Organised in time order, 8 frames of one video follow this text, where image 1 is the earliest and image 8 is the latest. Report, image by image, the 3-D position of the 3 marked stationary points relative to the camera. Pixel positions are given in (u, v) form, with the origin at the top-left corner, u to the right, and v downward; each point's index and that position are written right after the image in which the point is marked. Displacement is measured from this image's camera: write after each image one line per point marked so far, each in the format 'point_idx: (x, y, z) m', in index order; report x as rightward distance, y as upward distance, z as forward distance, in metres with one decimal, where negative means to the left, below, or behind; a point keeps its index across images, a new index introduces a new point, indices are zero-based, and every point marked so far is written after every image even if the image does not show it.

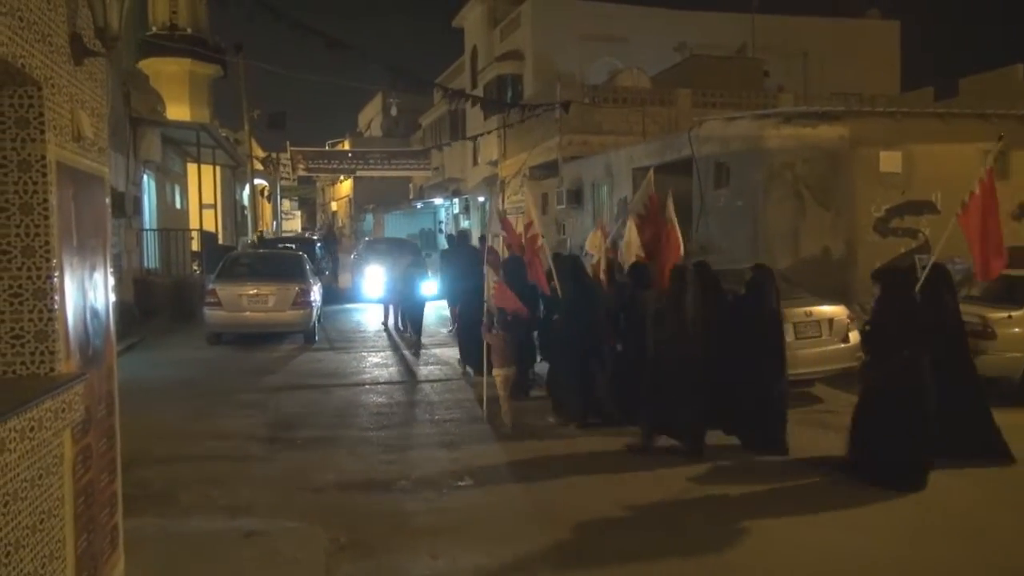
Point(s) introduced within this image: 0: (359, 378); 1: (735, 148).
0: (-3.0, -1.8, +16.3) m
1: (+4.7, +2.9, +17.0) m
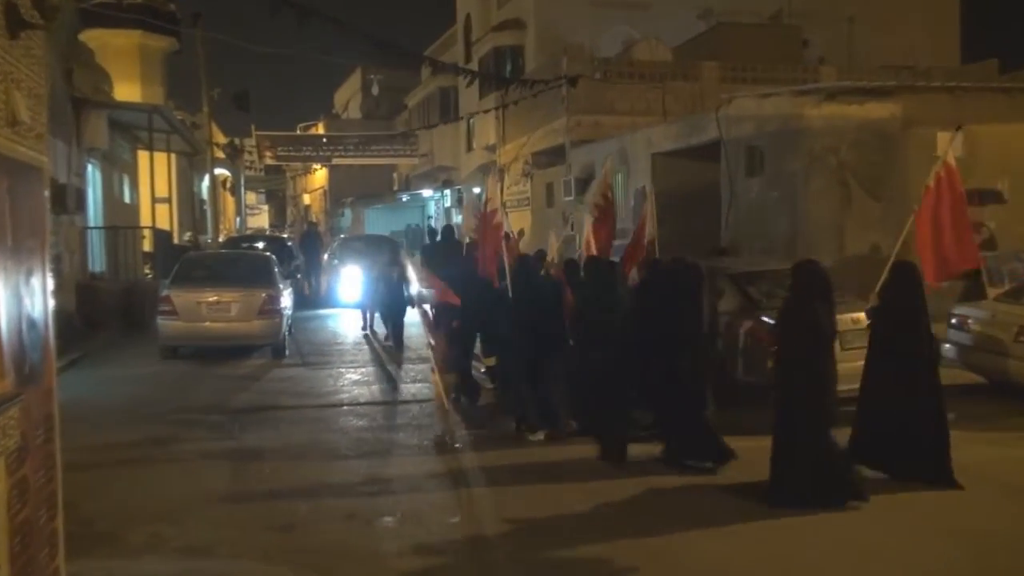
0: (-3.0, -1.9, +14.0) m
1: (+4.7, +2.9, +14.8) m
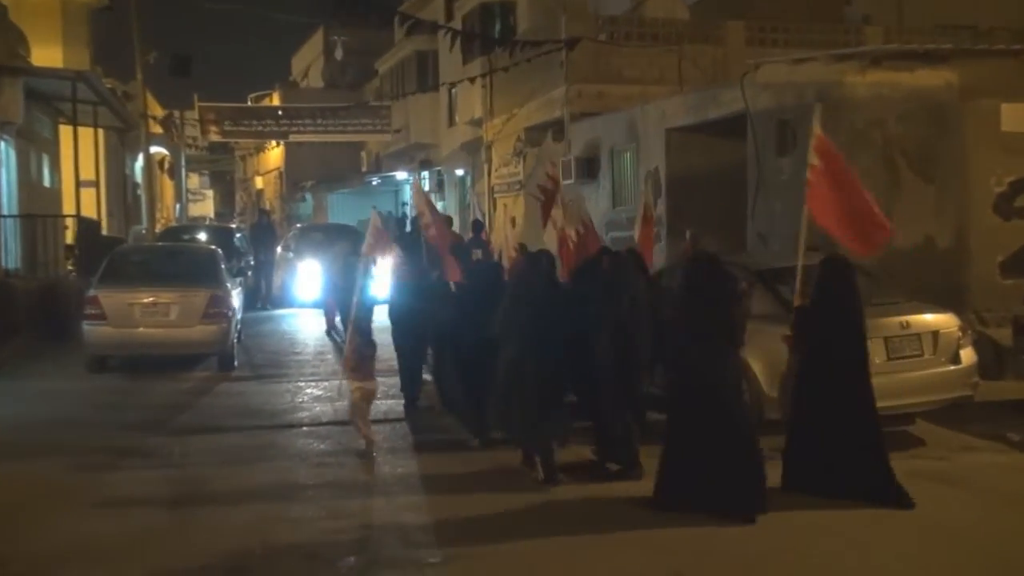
0: (-3.2, -1.9, +11.7) m
1: (+4.5, +2.9, +12.6) m
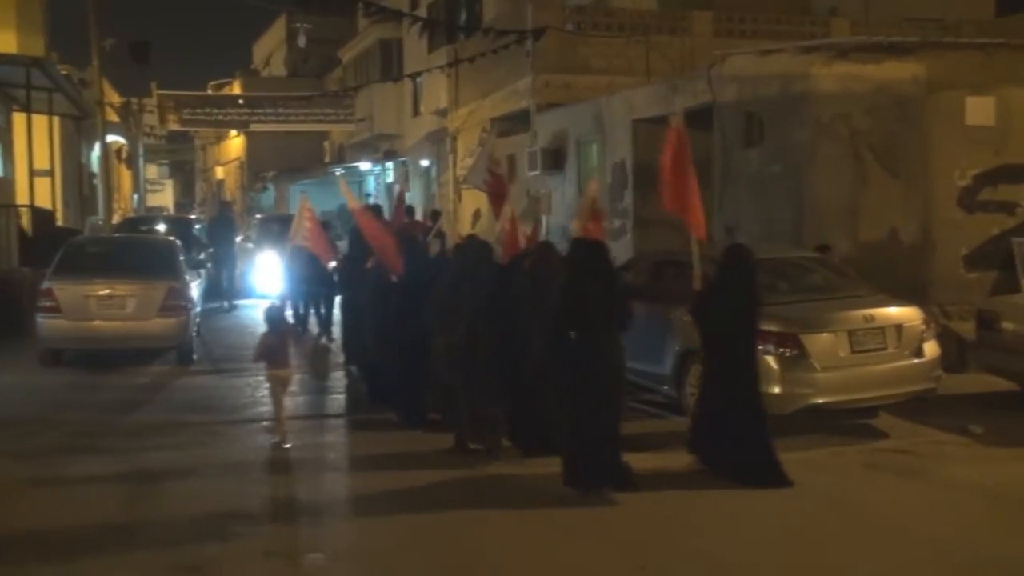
0: (-3.7, -1.8, +11.5) m
1: (+4.0, +3.0, +12.5) m
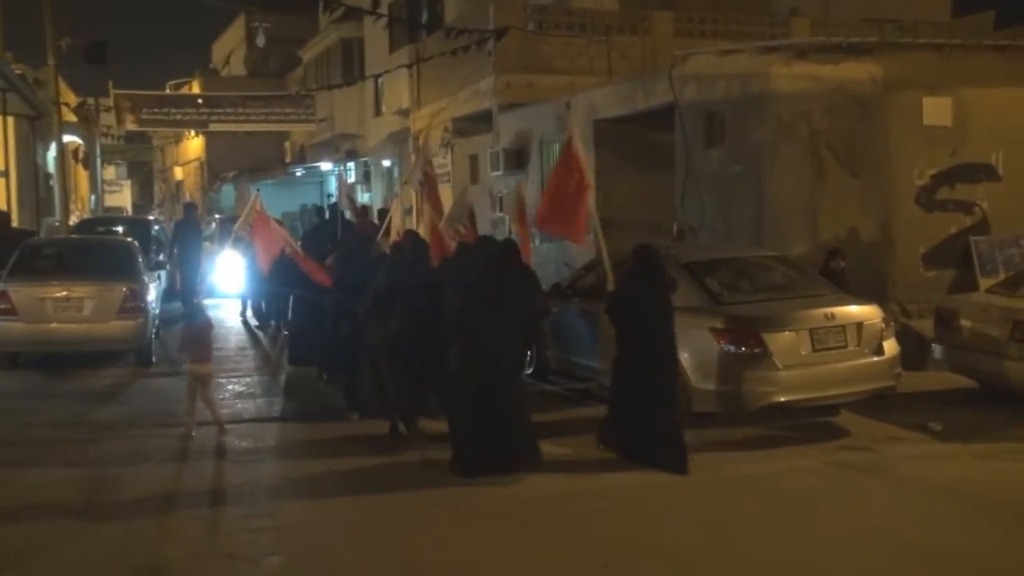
0: (-4.2, -1.8, +11.4) m
1: (+3.4, +3.0, +12.6) m
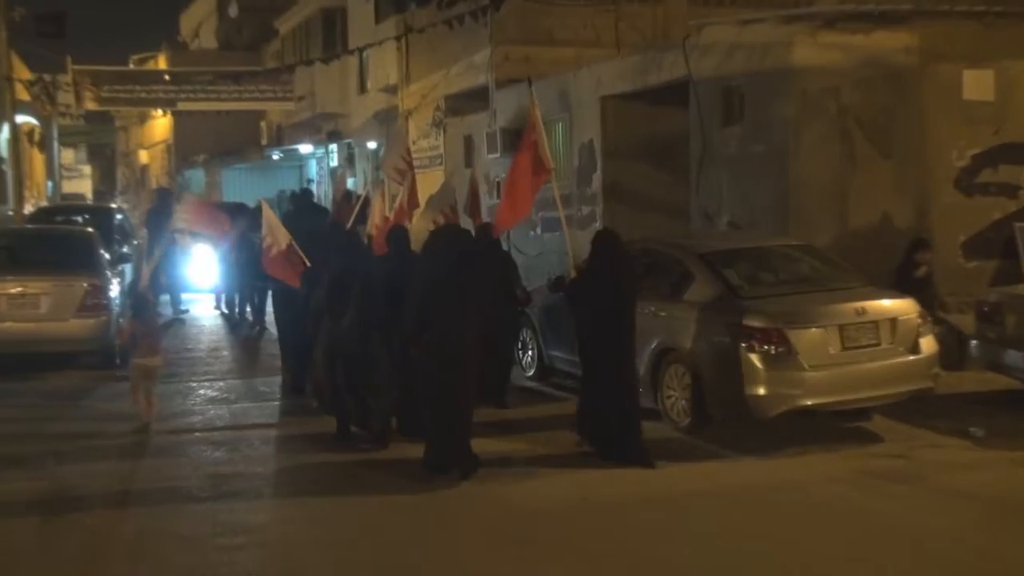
0: (-4.2, -1.7, +10.3) m
1: (+3.4, +3.1, +11.5) m
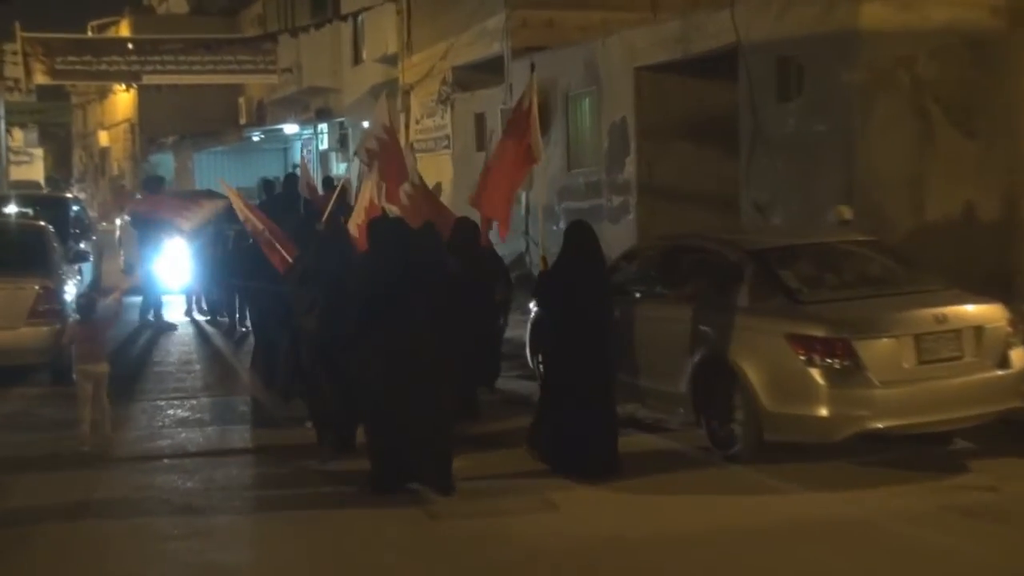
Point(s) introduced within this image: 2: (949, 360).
0: (-4.0, -1.8, +8.7) m
1: (+3.6, +3.1, +9.8) m
2: (+4.8, -0.8, +9.1) m
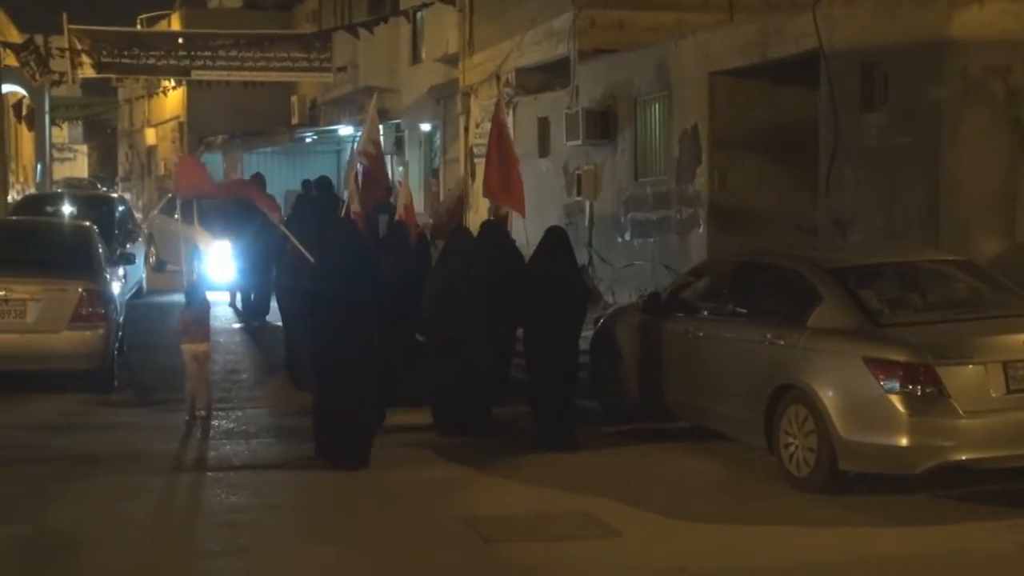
0: (-3.3, -1.8, +8.3) m
1: (+4.4, +2.8, +9.3) m
2: (+5.5, -1.1, +8.5) m
